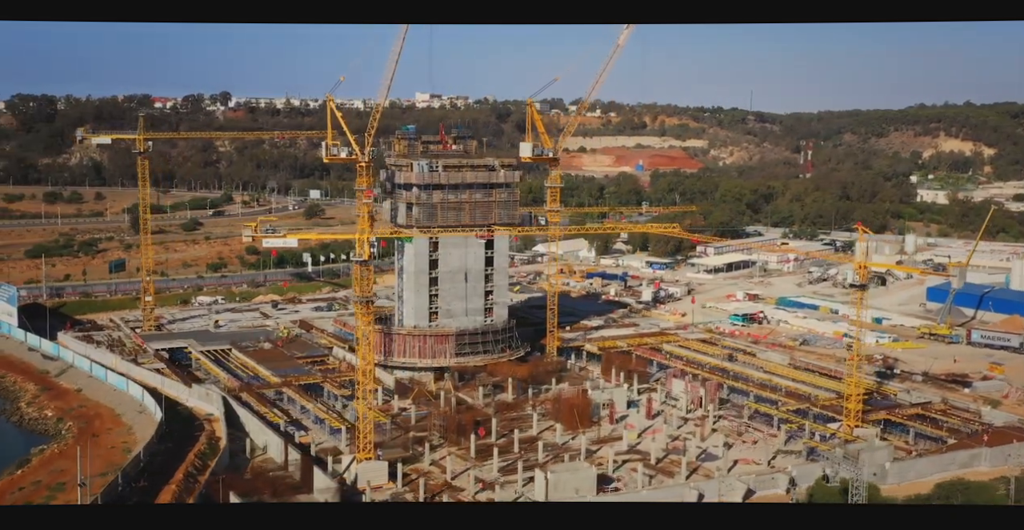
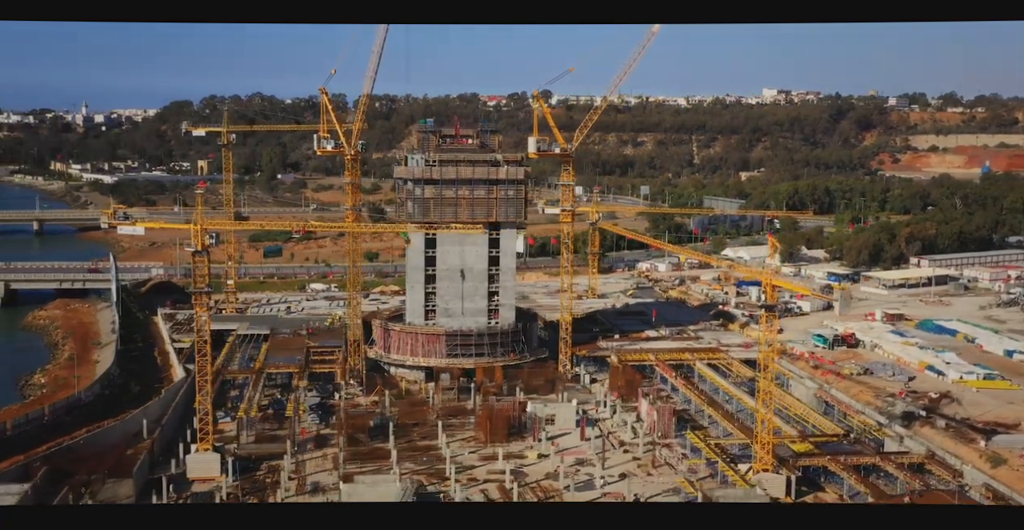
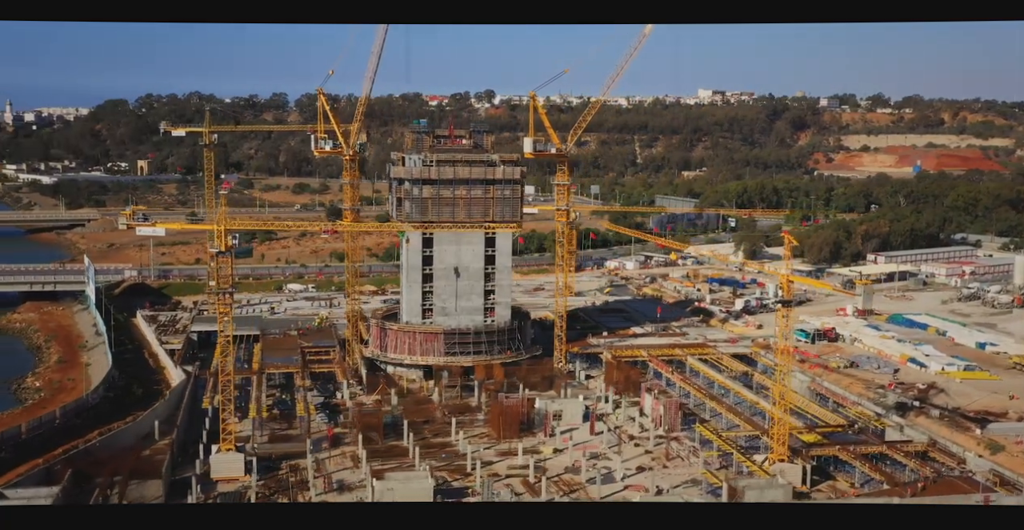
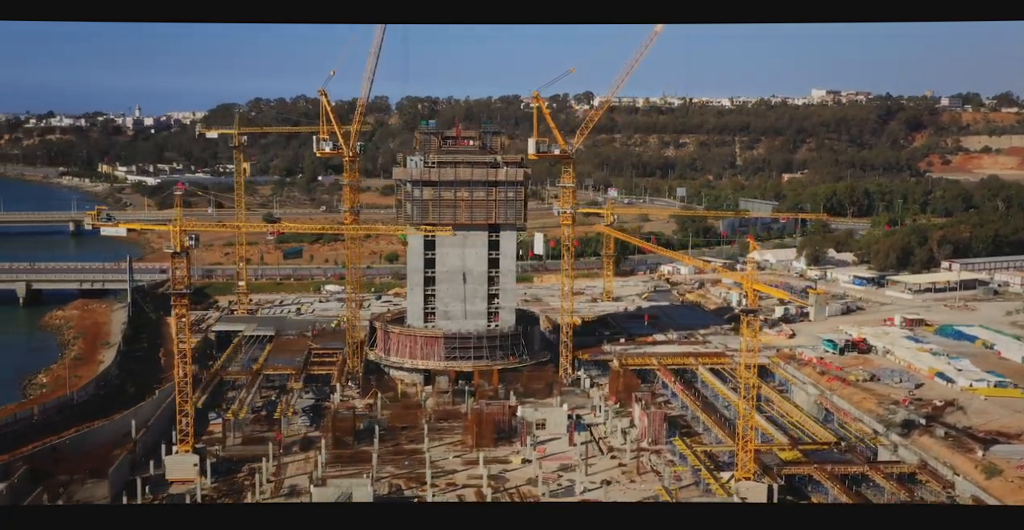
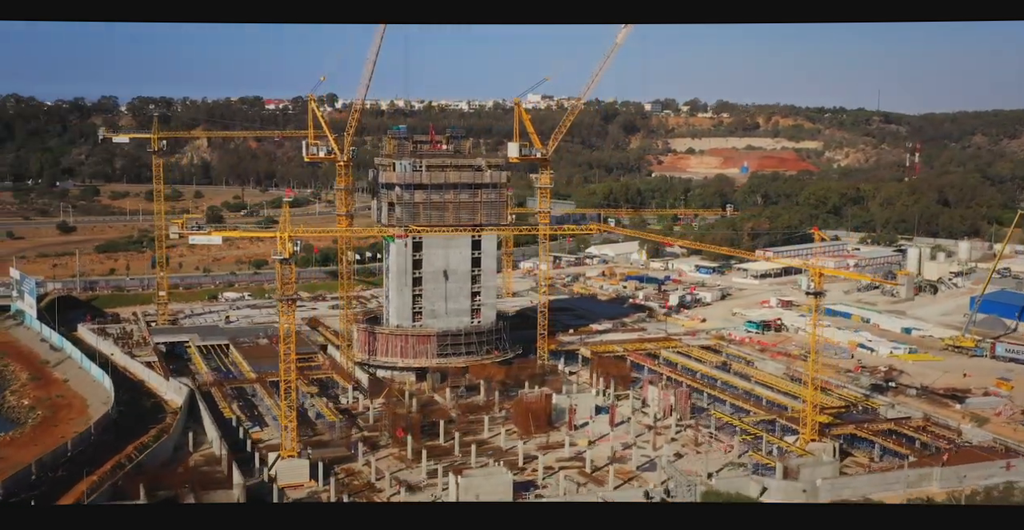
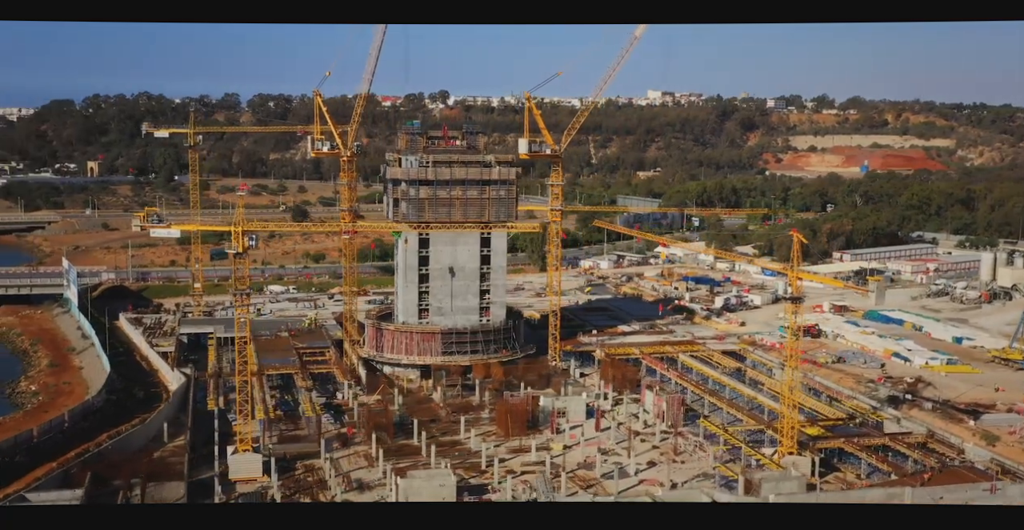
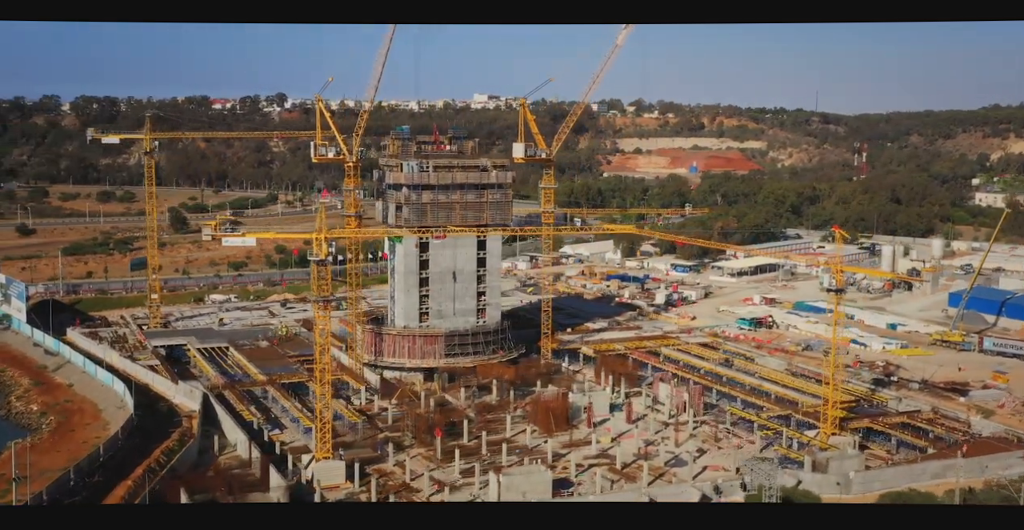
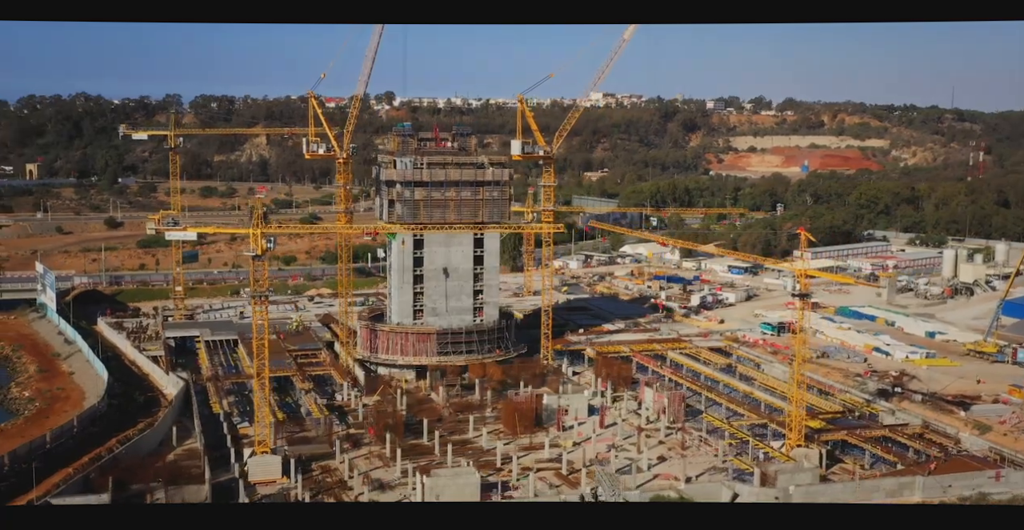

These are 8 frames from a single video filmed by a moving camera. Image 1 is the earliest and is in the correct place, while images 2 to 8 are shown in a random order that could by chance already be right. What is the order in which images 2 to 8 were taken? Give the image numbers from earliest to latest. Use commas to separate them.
7, 5, 8, 6, 3, 2, 4
